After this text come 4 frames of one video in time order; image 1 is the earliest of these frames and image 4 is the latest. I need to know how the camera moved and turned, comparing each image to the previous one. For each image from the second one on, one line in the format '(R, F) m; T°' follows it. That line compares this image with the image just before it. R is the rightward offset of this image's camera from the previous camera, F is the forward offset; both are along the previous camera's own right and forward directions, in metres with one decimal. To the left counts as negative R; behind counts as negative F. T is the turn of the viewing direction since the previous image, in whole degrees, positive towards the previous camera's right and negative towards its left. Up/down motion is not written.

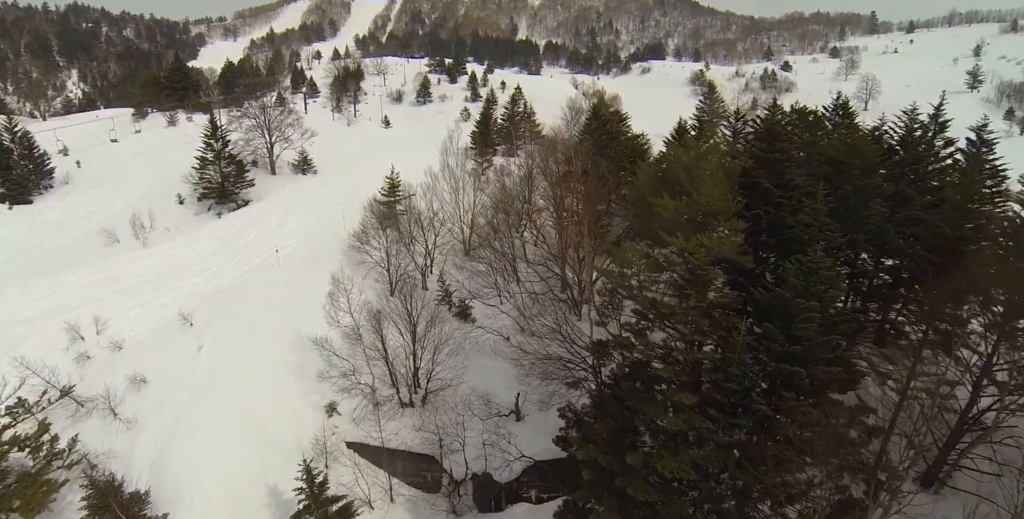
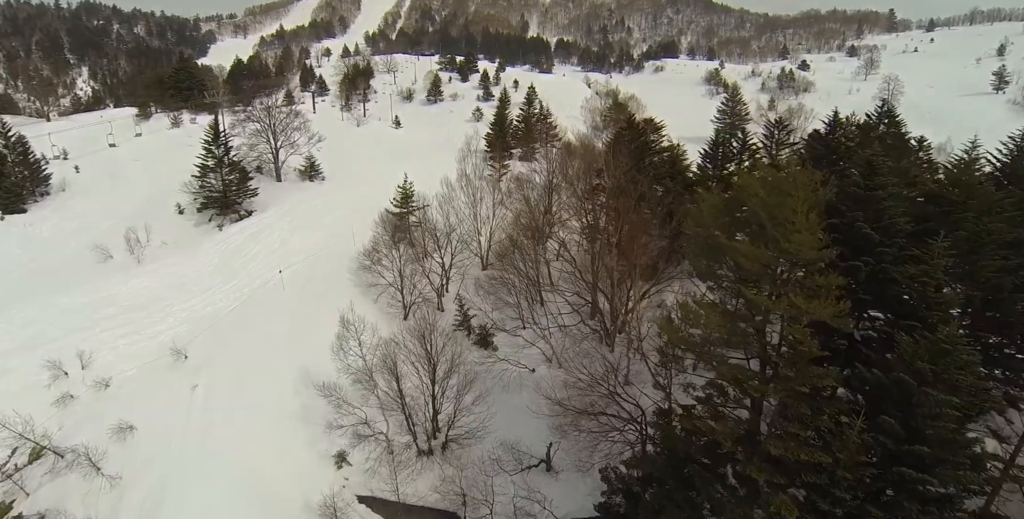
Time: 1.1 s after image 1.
(-0.8, +2.4) m; -1°
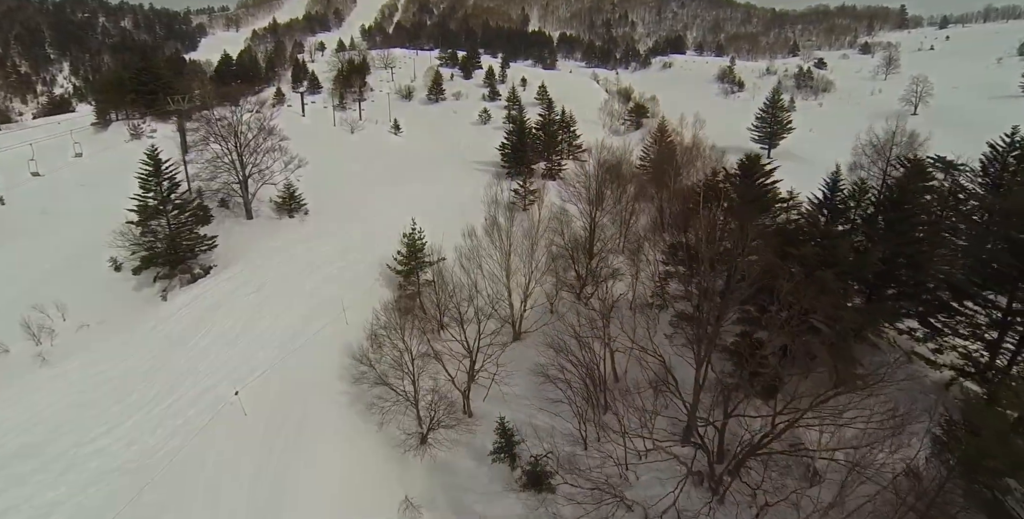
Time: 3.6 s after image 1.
(-2.1, +8.0) m; 0°
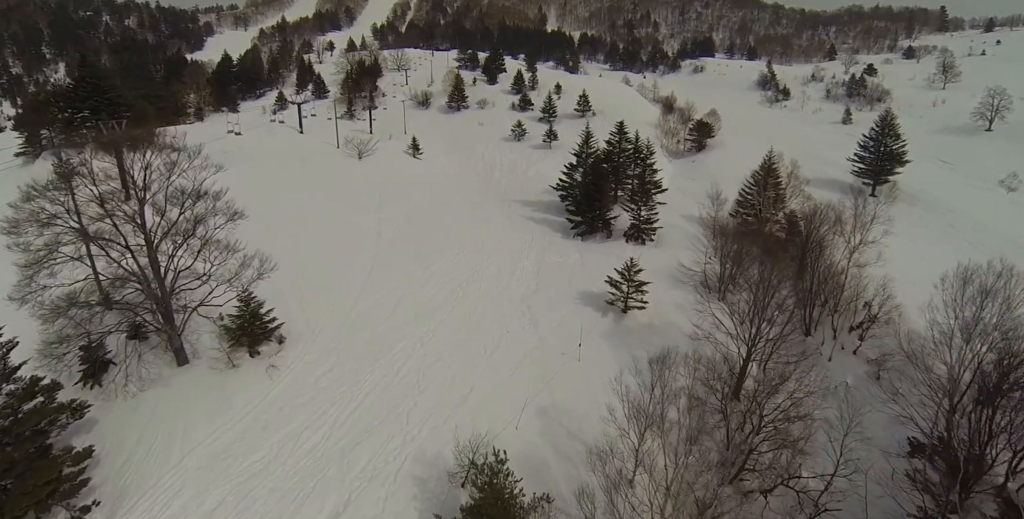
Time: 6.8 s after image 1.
(-3.6, +12.7) m; -1°
